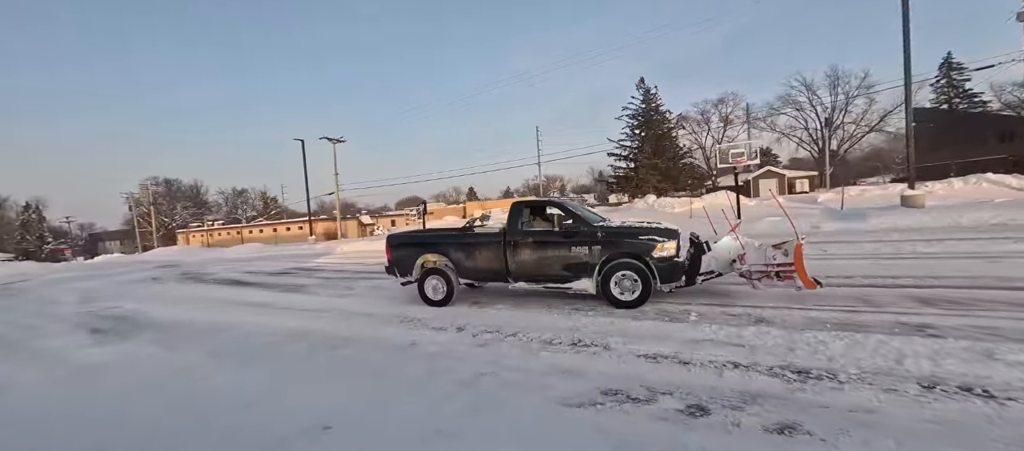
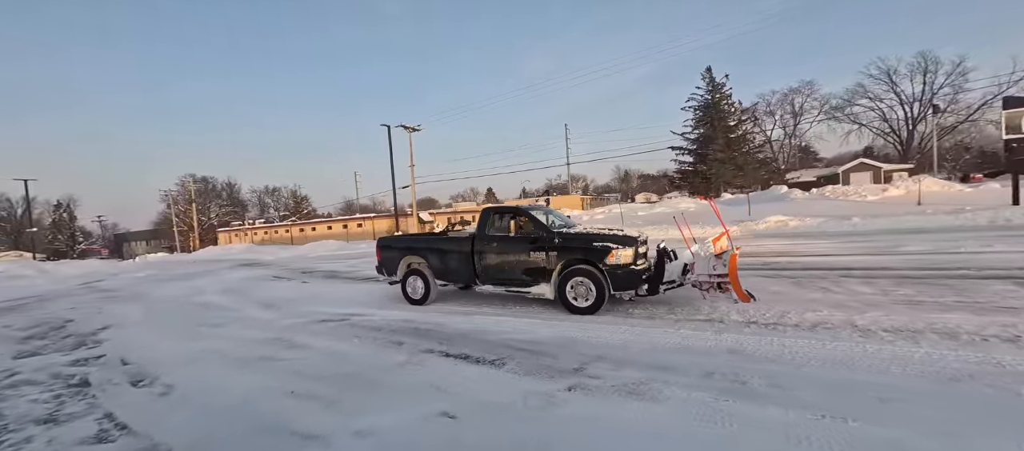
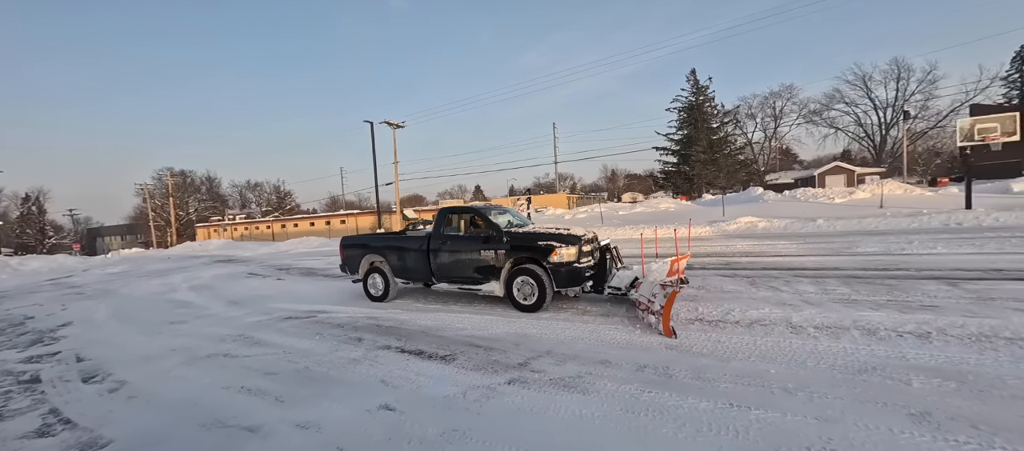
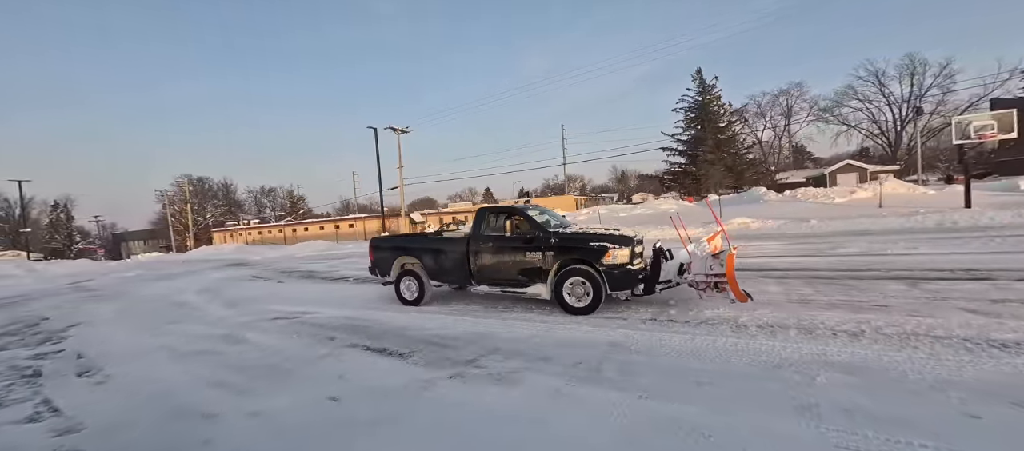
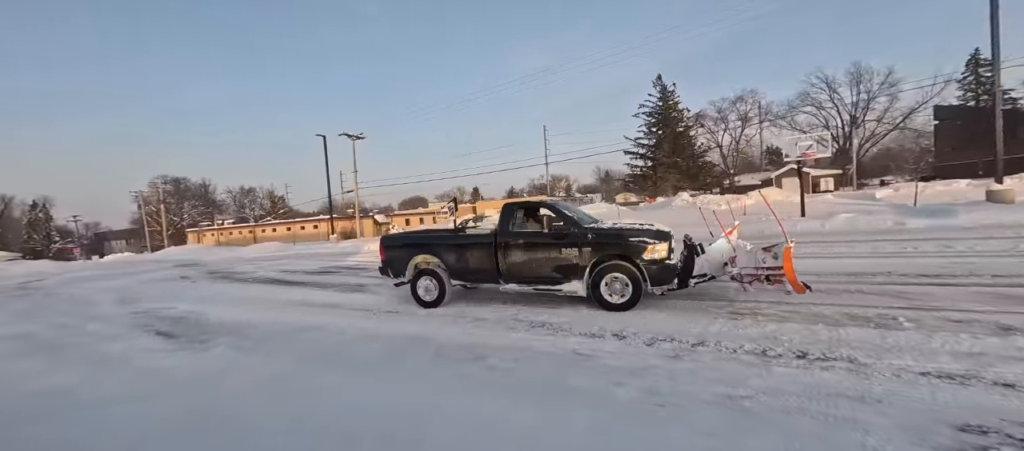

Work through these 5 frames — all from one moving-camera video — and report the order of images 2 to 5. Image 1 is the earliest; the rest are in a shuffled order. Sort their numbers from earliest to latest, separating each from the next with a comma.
5, 4, 2, 3
